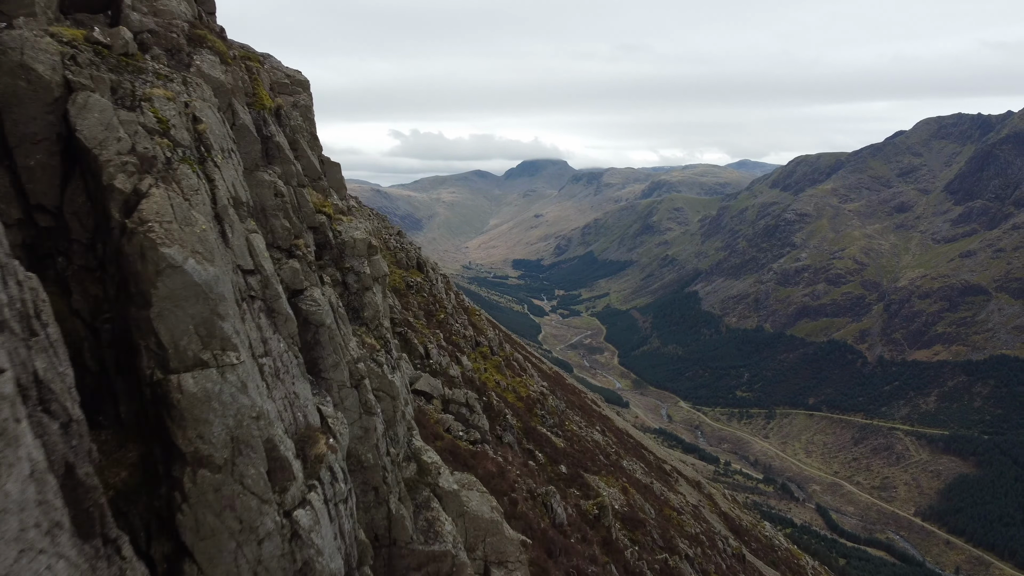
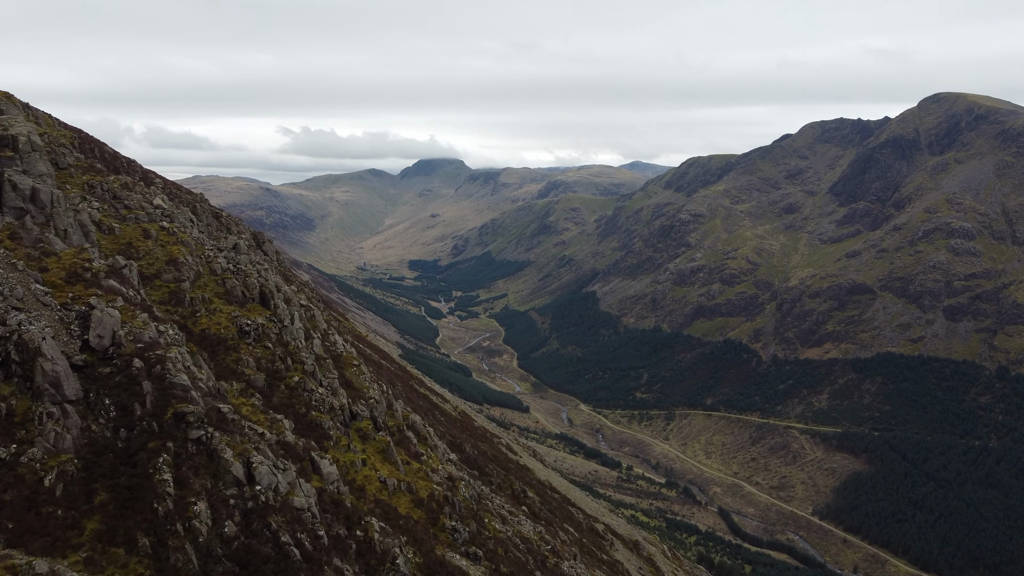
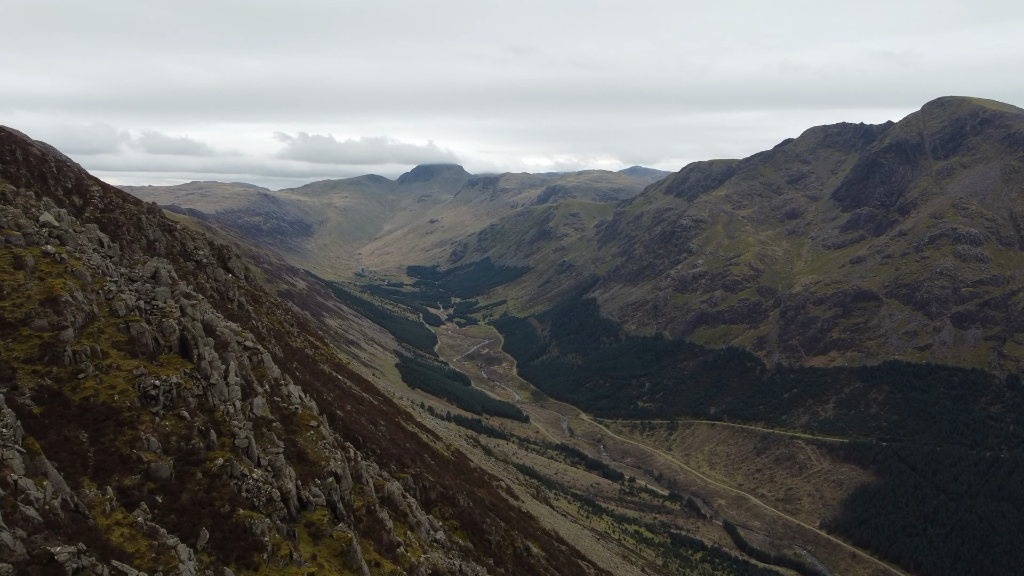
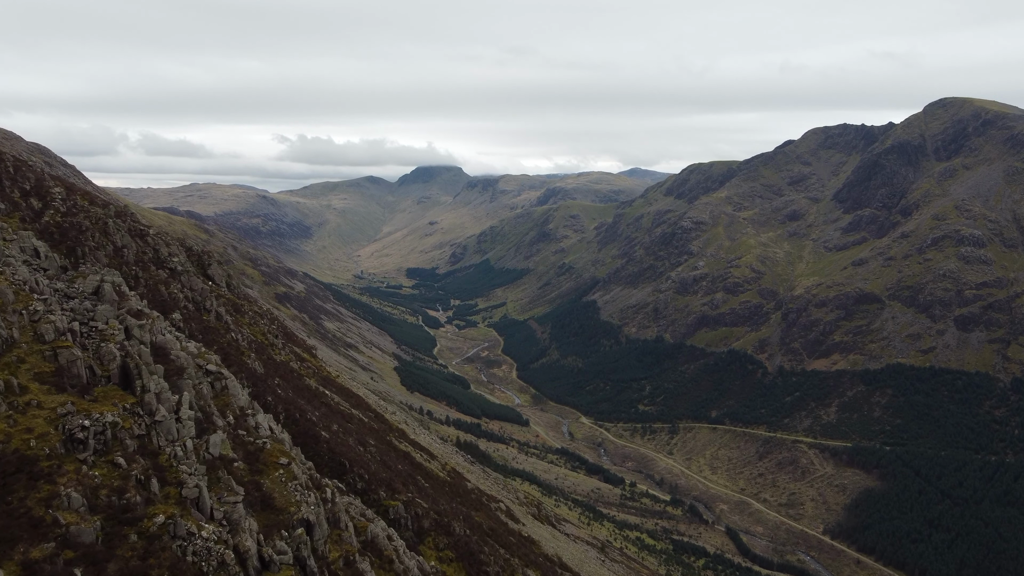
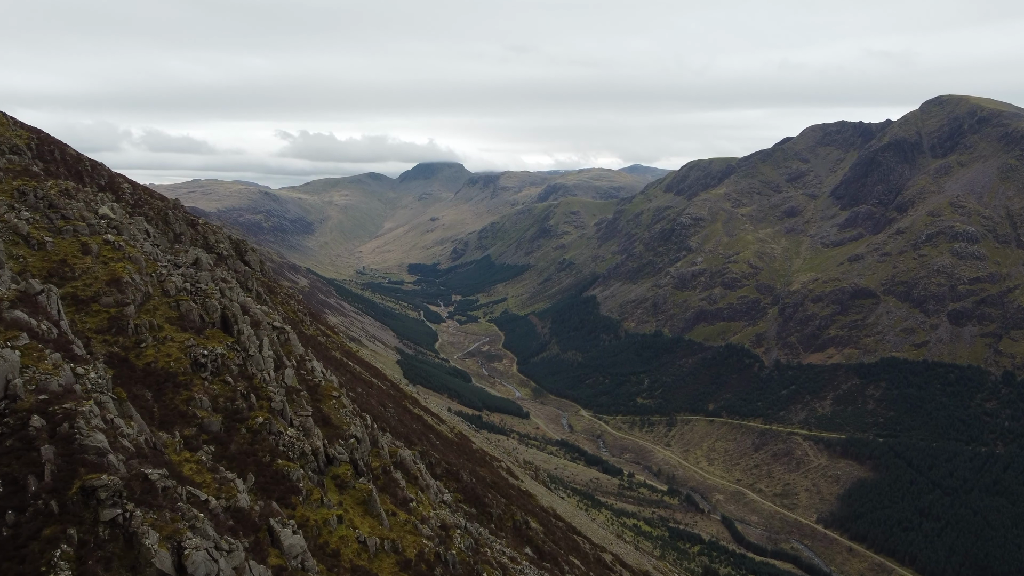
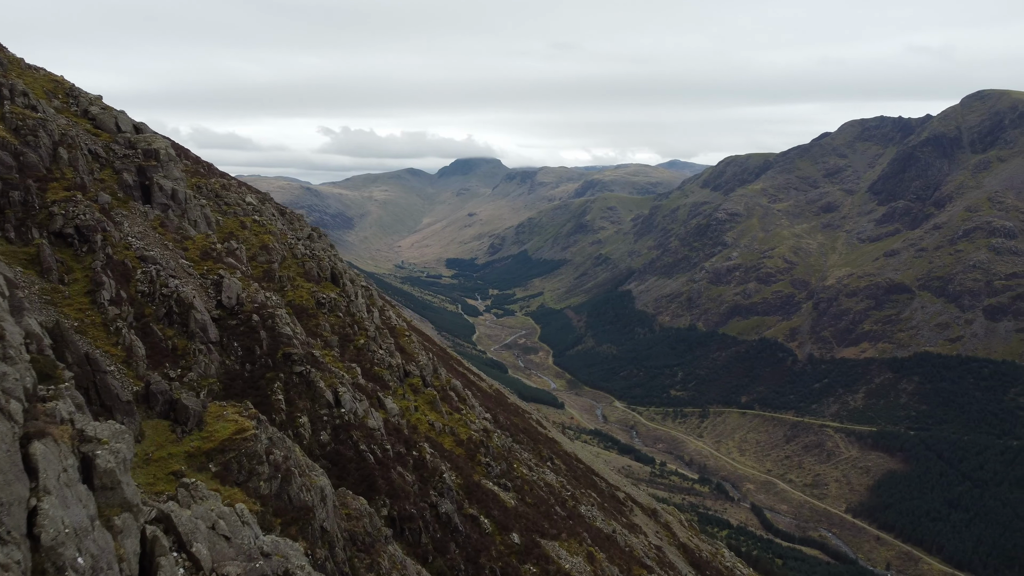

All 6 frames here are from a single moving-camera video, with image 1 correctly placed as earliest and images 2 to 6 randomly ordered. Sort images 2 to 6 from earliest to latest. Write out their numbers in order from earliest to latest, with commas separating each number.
6, 2, 5, 3, 4
